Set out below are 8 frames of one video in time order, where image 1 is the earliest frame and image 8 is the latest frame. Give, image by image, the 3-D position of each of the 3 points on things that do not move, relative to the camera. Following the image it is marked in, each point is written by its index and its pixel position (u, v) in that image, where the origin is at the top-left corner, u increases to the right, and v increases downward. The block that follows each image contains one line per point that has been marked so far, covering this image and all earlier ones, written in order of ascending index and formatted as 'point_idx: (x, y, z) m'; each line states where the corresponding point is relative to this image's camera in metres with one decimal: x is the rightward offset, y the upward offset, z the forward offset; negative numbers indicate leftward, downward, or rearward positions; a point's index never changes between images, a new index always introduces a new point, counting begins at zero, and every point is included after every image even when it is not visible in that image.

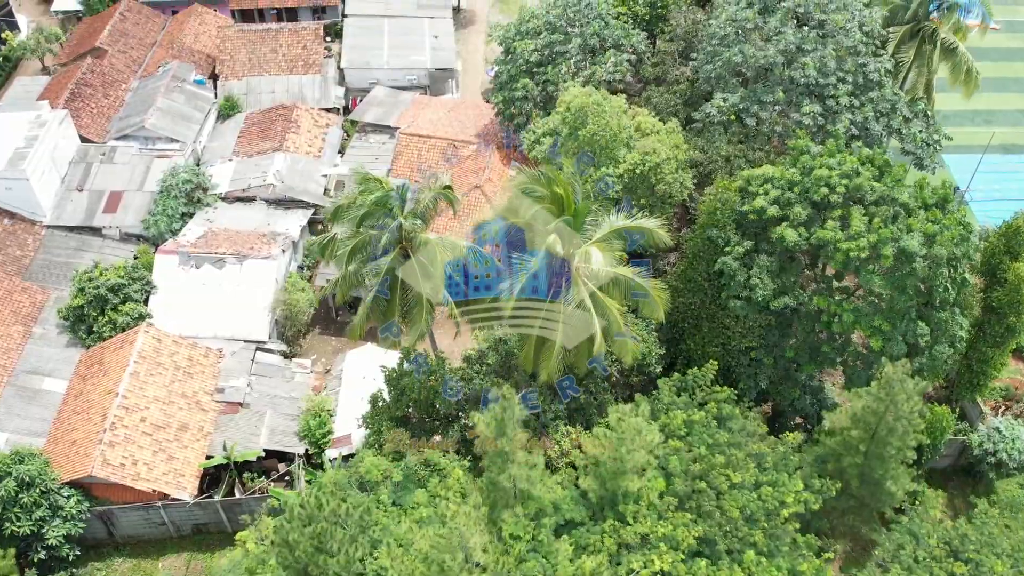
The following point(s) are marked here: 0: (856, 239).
0: (+7.1, +1.0, +19.6) m
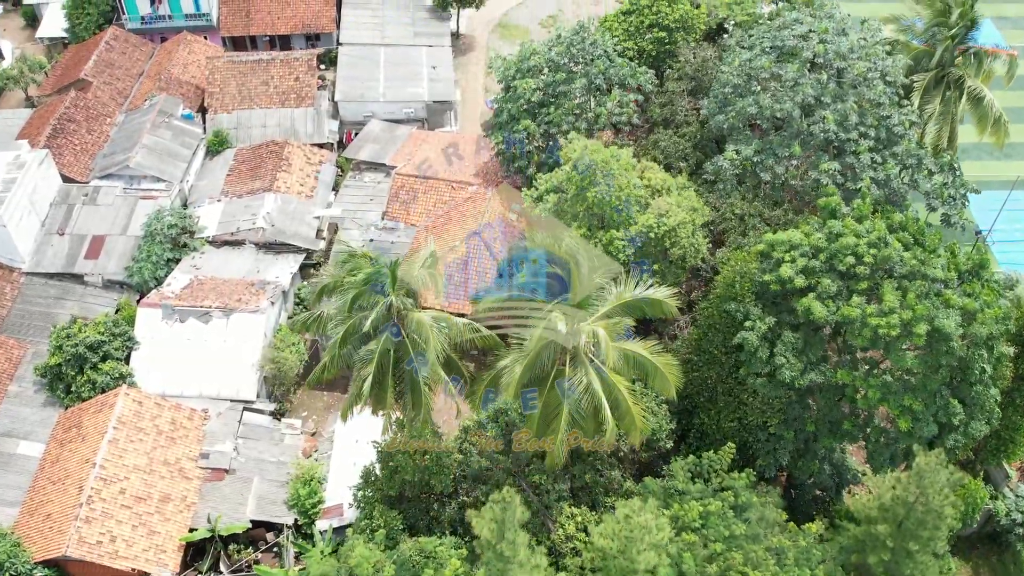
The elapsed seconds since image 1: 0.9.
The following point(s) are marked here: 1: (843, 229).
0: (+7.1, -0.5, +18.2) m
1: (+6.7, +1.1, +19.5) m
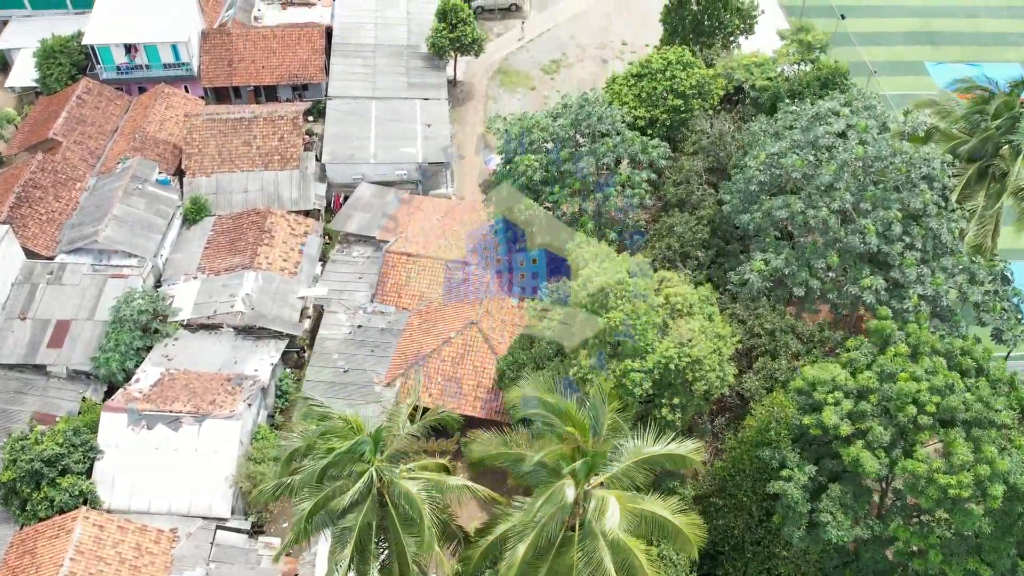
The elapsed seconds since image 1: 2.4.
0: (+7.1, -3.1, +15.8) m
1: (+6.7, -1.4, +17.1) m
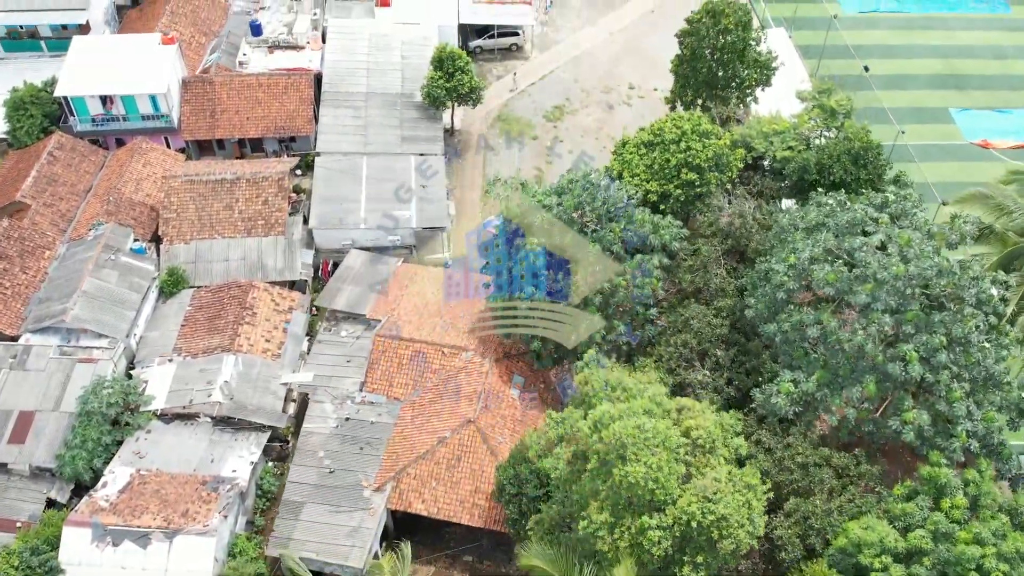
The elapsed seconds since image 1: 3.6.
0: (+7.1, -5.4, +13.7) m
1: (+6.8, -3.7, +15.0) m
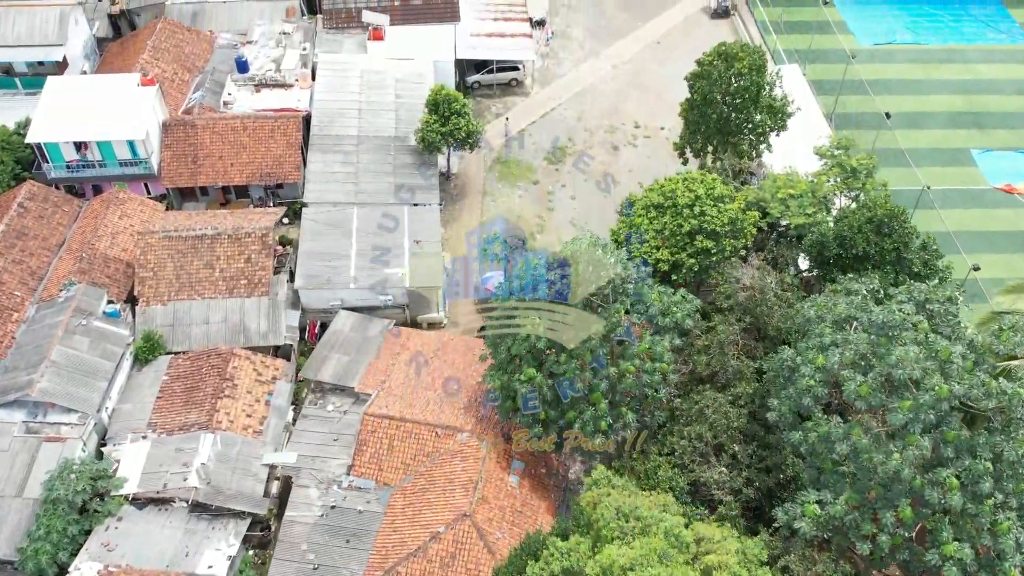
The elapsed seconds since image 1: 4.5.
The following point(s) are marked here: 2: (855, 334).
0: (+7.1, -7.3, +11.9) m
1: (+6.7, -5.6, +13.1) m
2: (+6.1, -0.8, +17.1) m
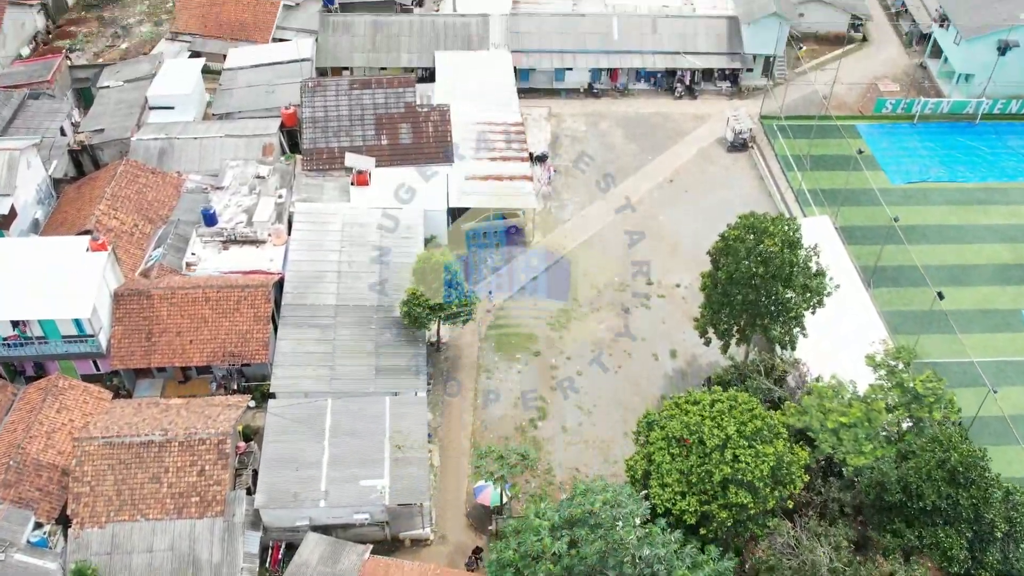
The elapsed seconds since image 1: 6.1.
0: (+7.0, -11.8, +7.4) m
1: (+6.7, -10.2, +8.8) m
2: (+6.1, -5.6, +13.1) m
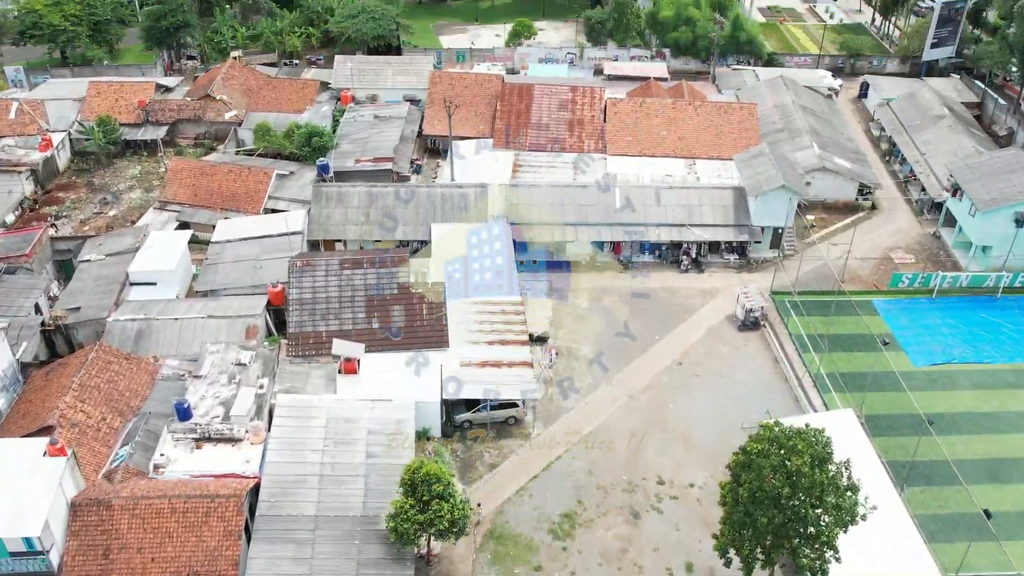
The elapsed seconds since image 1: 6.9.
0: (+7.0, -14.5, +3.4) m
1: (+6.6, -13.1, +4.9) m
2: (+6.0, -9.1, +9.8) m
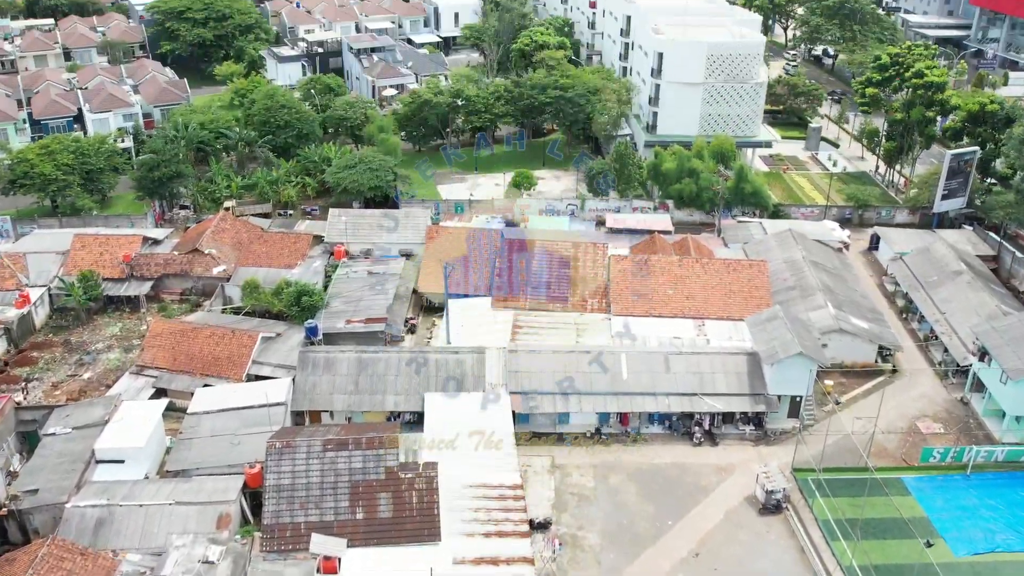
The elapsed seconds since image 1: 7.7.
0: (+6.9, -16.2, -1.2) m
1: (+6.6, -15.0, +0.5) m
2: (+6.0, -11.7, +5.9) m
